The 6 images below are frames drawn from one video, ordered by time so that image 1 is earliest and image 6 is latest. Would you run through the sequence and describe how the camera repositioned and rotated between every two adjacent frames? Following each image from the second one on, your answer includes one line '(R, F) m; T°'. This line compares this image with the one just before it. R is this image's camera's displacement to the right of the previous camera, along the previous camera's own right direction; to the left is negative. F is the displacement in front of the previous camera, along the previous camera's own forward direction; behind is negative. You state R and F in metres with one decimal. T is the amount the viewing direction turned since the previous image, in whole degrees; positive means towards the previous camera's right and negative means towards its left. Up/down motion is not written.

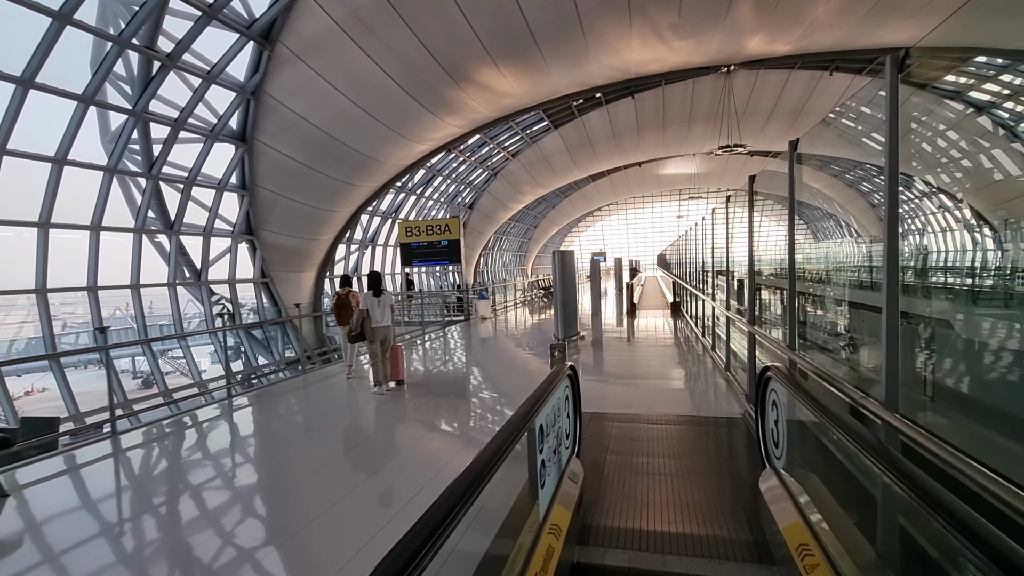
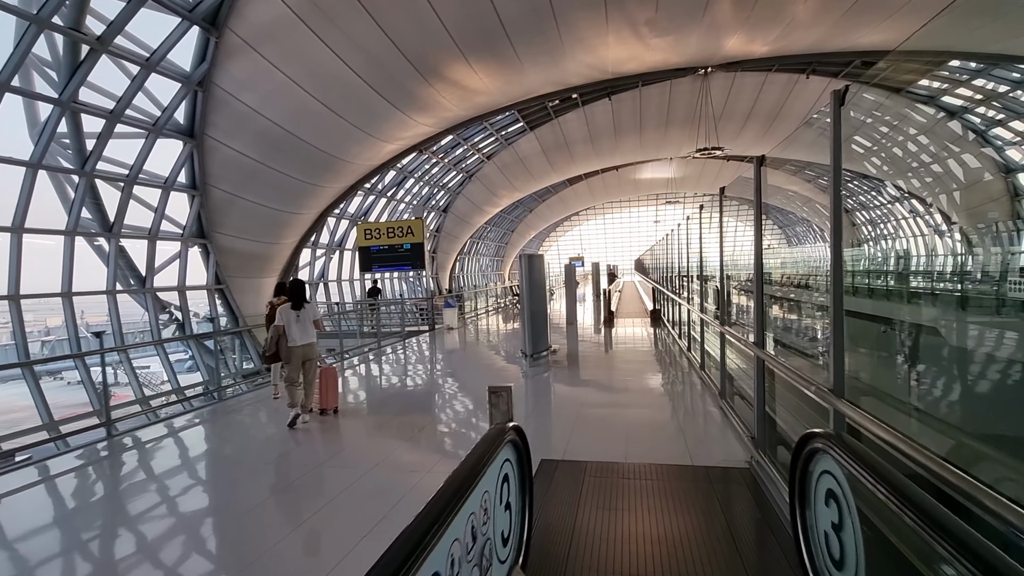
(+0.1, +0.2) m; +2°
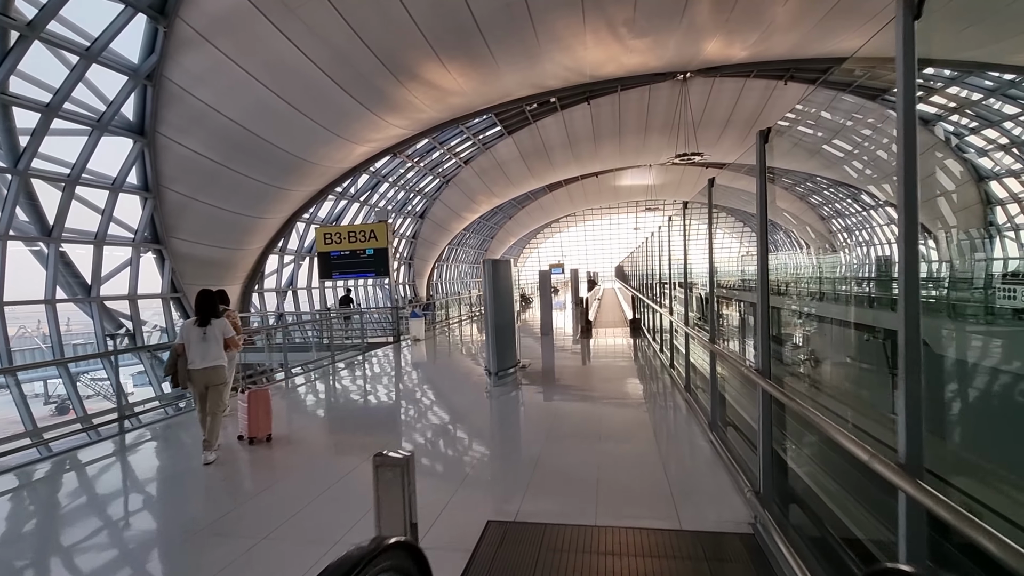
(+0.1, +0.2) m; +2°
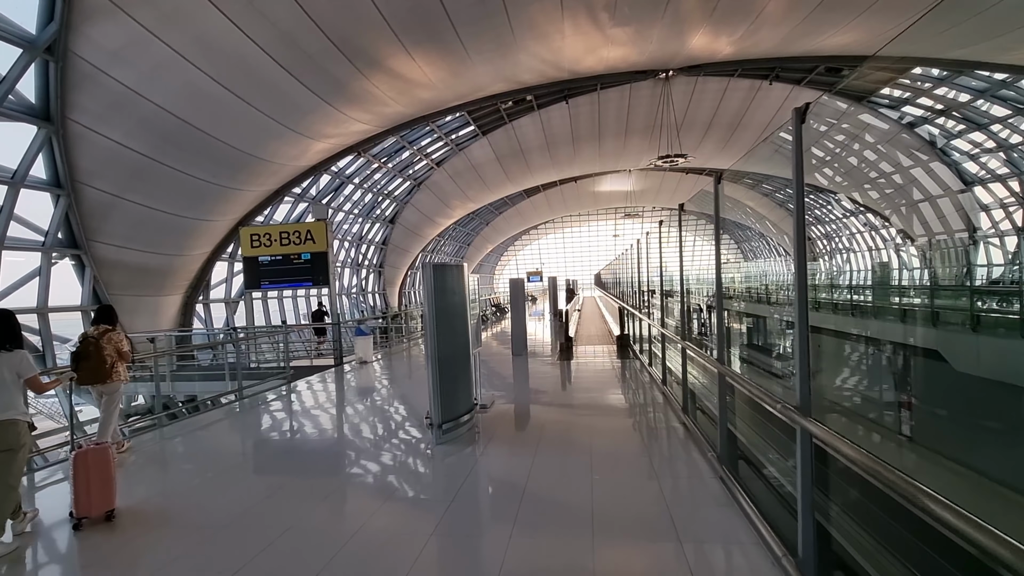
(+0.1, +0.4) m; +2°
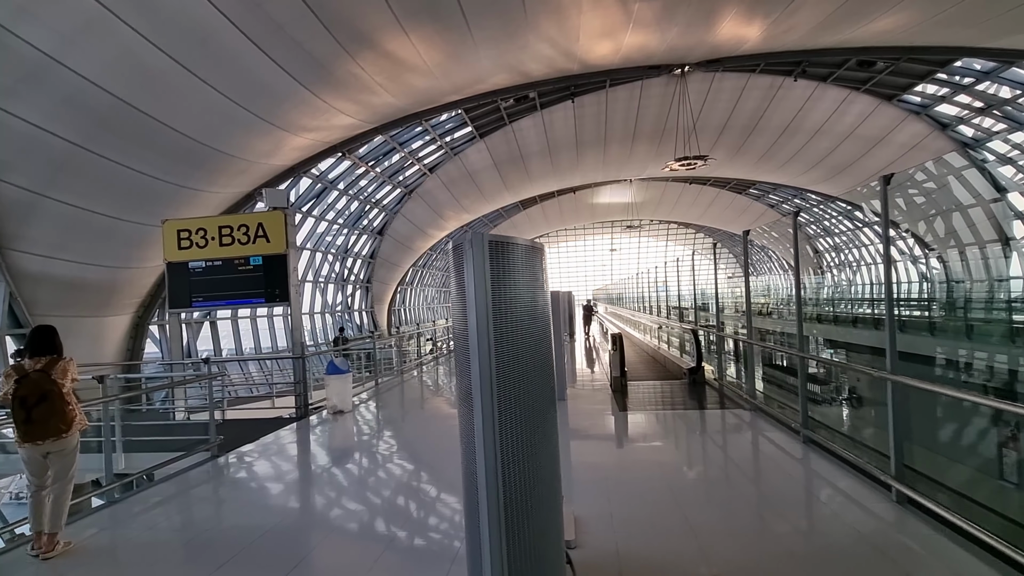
(-0.1, +0.7) m; +1°
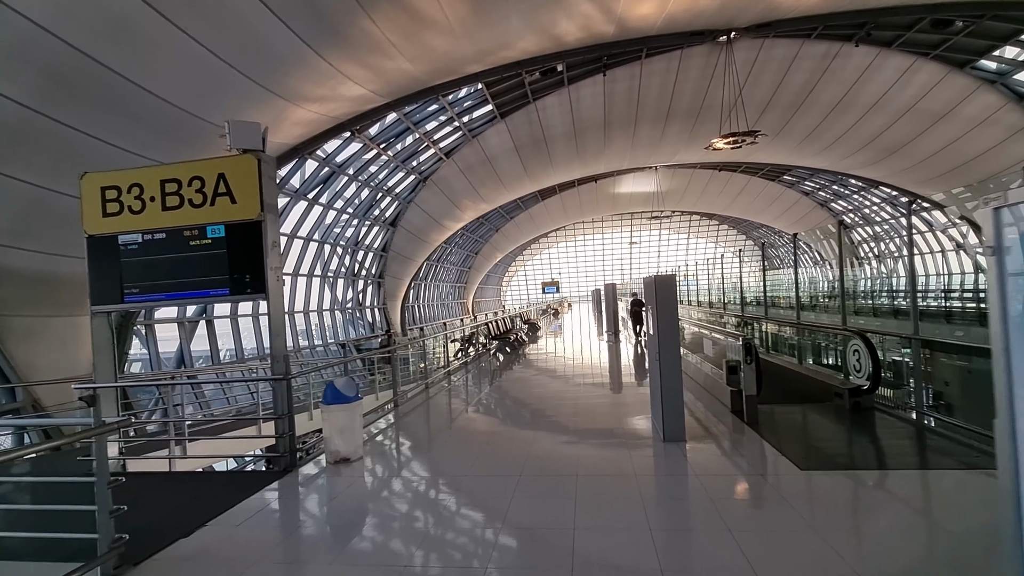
(-0.2, +0.6) m; -1°
